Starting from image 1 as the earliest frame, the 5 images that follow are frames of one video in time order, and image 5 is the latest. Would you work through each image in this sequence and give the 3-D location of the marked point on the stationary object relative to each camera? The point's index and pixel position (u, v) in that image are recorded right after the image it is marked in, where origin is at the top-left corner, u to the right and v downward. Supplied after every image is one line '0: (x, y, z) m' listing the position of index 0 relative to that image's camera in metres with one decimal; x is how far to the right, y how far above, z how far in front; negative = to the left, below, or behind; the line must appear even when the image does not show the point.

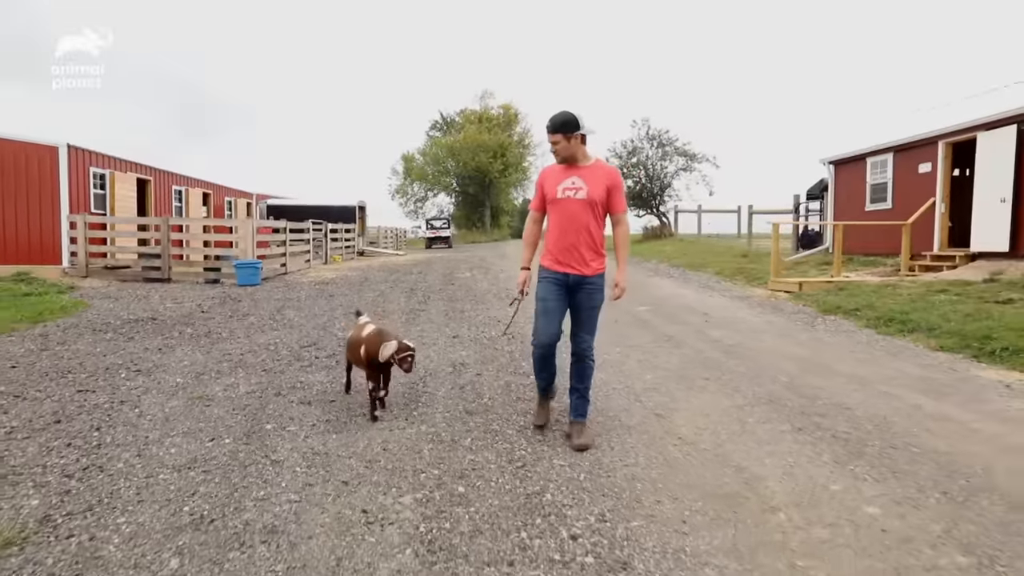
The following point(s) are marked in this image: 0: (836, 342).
0: (+3.6, -0.6, +7.3) m
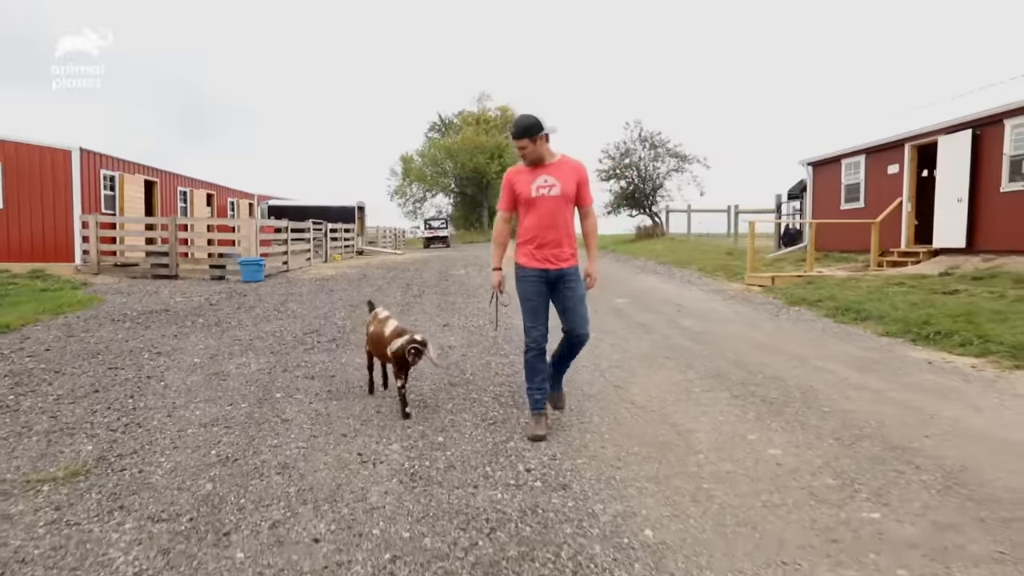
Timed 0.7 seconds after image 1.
0: (+3.4, -0.5, +8.0) m
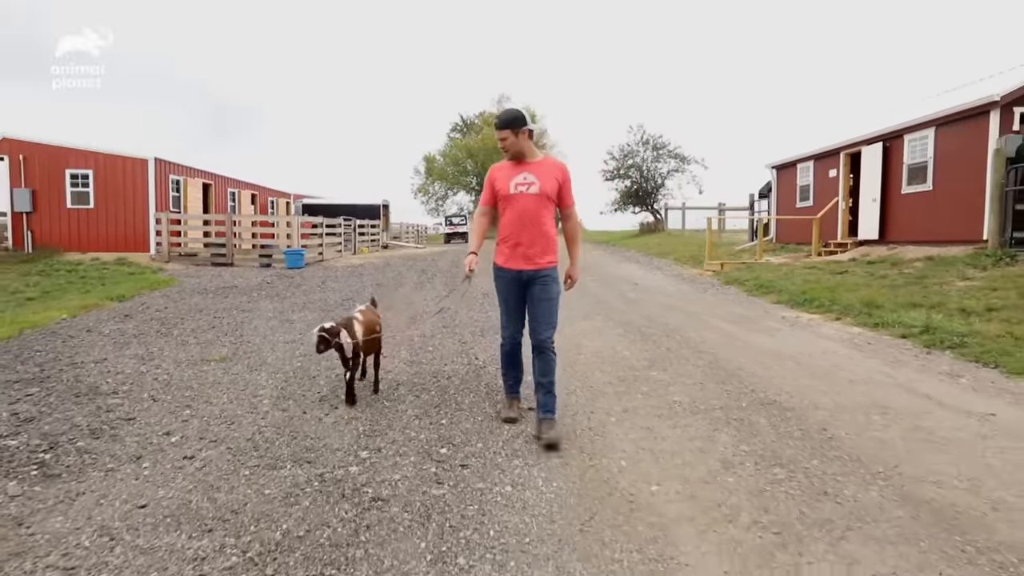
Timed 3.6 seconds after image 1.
0: (+3.2, -0.2, +10.4) m
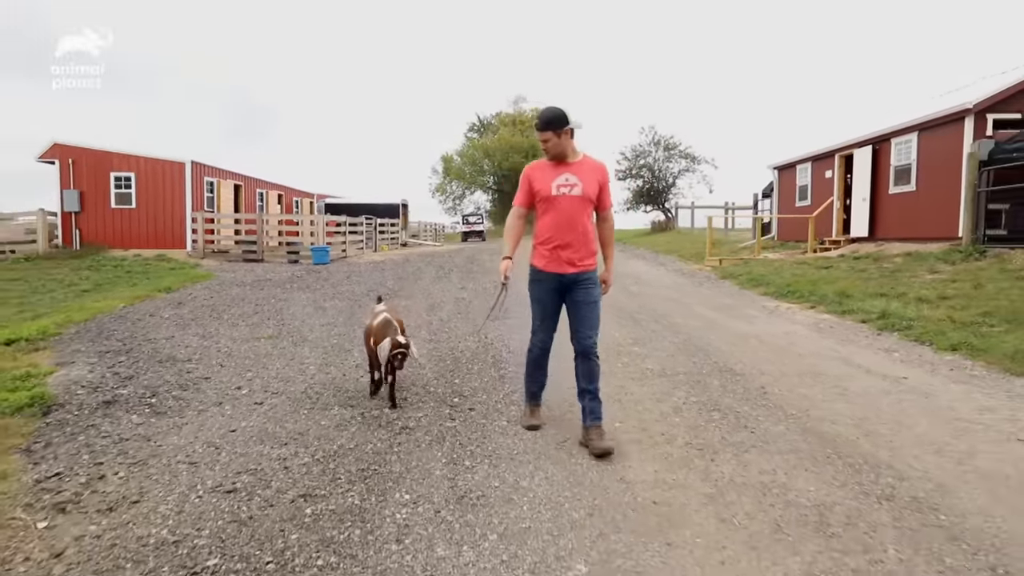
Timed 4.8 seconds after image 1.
0: (+3.4, 0.0, +11.3) m
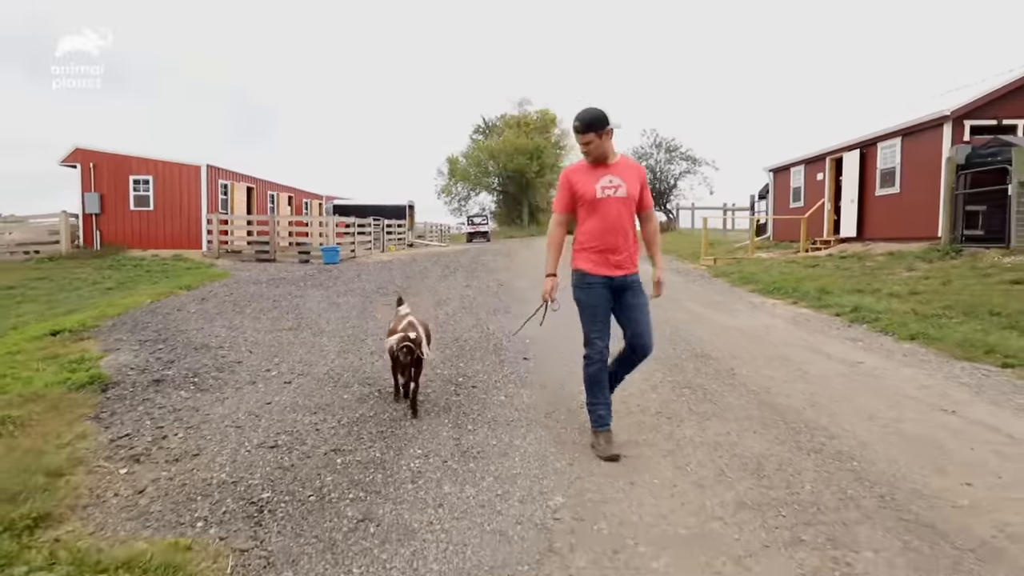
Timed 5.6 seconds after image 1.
0: (+3.4, 0.0, +12.0) m
